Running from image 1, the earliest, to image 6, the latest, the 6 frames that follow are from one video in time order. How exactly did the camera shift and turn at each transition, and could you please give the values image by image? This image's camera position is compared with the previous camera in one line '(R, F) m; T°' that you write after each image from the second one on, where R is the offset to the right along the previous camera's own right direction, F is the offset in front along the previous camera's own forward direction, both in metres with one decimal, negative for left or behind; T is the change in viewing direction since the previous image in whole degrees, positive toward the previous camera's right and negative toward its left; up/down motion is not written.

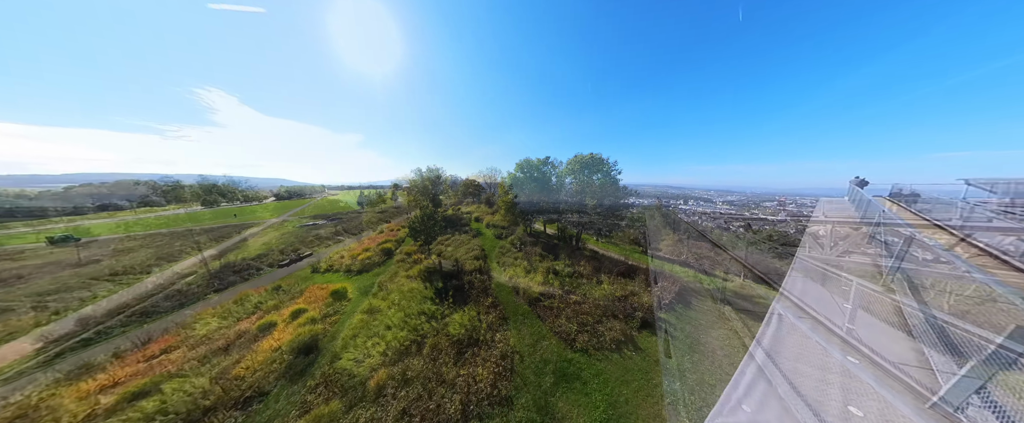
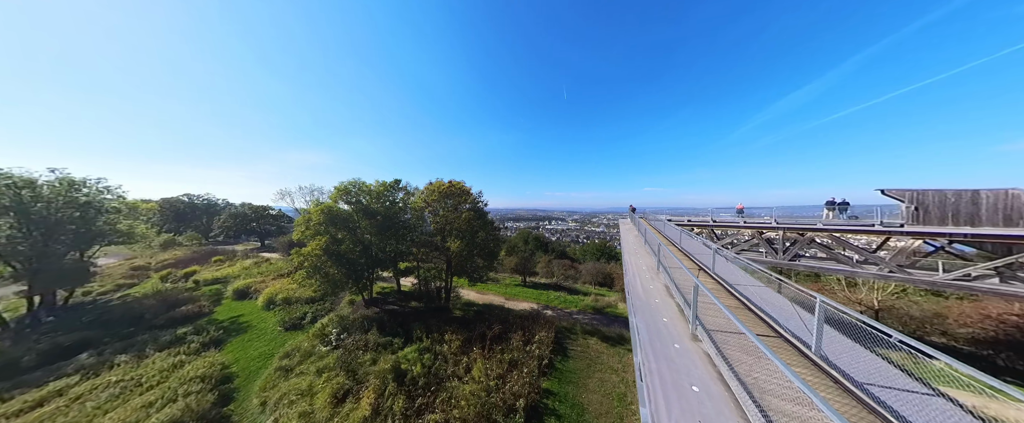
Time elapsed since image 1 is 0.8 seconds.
(+0.1, +1.1) m; +7°
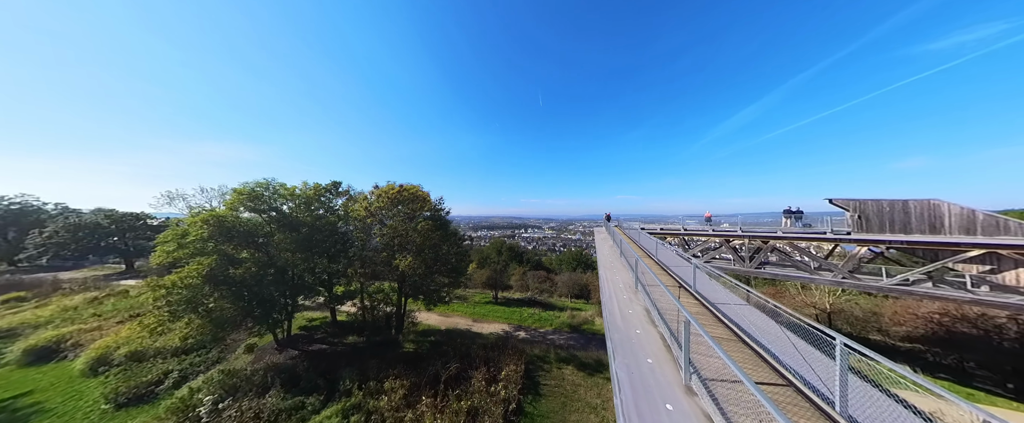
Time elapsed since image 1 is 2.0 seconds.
(+0.4, +1.7) m; +7°
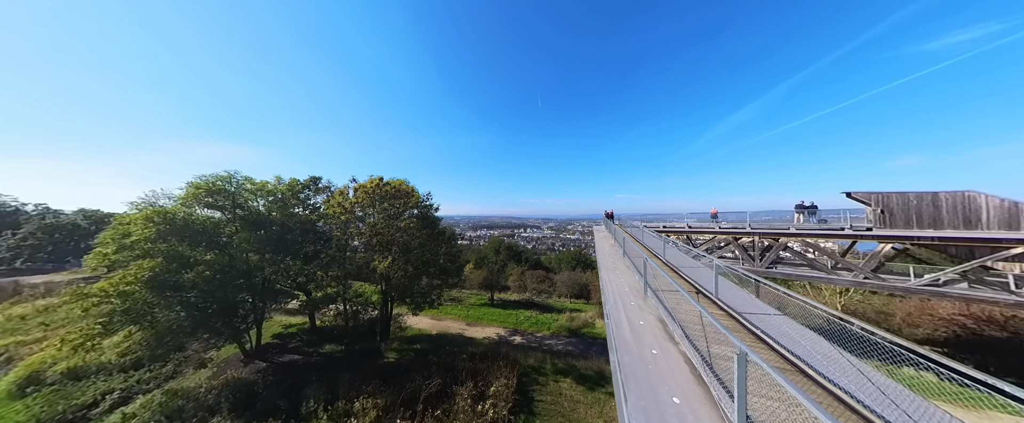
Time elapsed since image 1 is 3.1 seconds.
(+0.3, +1.0) m; 0°
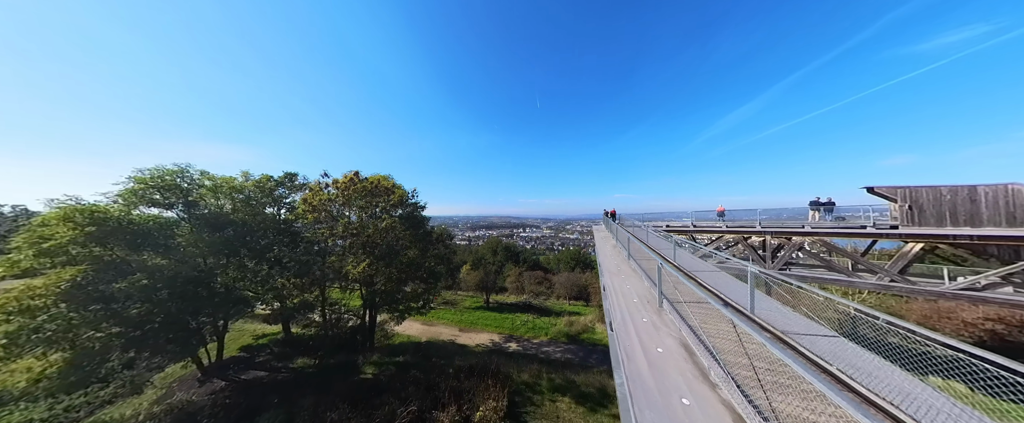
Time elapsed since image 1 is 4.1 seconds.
(+0.3, +1.0) m; 0°
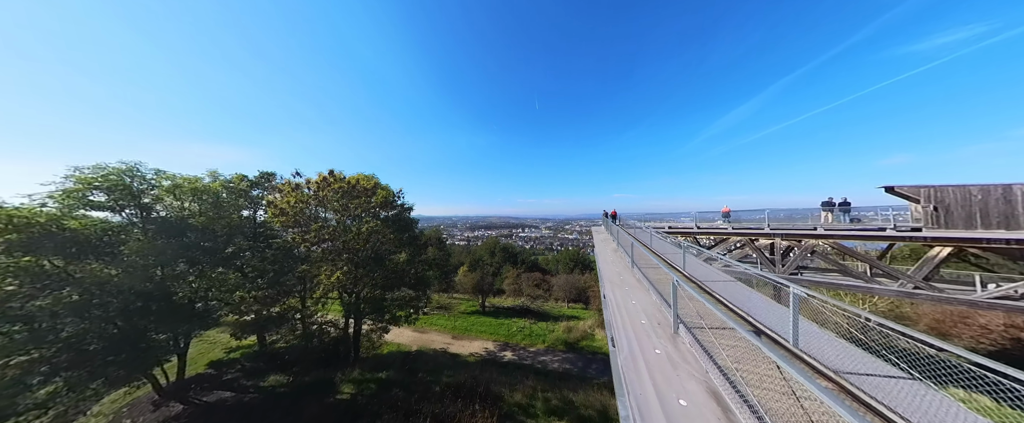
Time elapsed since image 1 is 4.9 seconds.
(+0.2, +0.8) m; 0°
